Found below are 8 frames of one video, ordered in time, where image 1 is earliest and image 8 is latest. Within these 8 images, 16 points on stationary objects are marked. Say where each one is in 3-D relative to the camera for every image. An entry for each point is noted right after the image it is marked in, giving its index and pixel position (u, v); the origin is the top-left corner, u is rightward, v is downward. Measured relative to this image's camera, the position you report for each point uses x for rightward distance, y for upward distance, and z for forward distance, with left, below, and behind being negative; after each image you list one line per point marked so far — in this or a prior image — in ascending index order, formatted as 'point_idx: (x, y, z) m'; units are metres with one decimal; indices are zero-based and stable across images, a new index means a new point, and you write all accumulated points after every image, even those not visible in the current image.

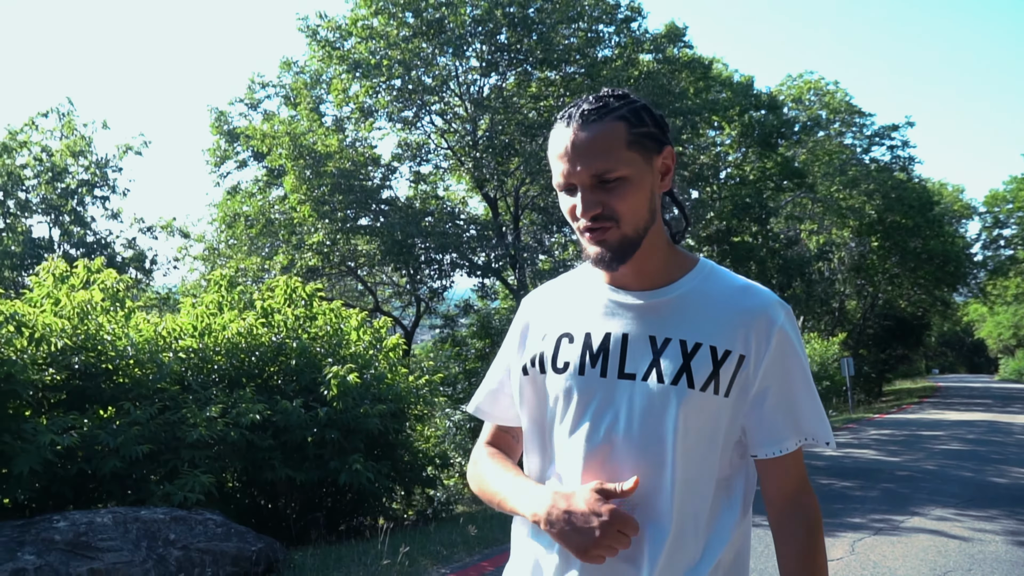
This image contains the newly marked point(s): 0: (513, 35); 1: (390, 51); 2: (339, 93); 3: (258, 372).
0: (+0.1, +4.3, +15.8) m
1: (-1.9, +3.9, +15.8) m
2: (-2.8, +3.3, +16.3) m
3: (-2.3, -0.8, +8.7) m
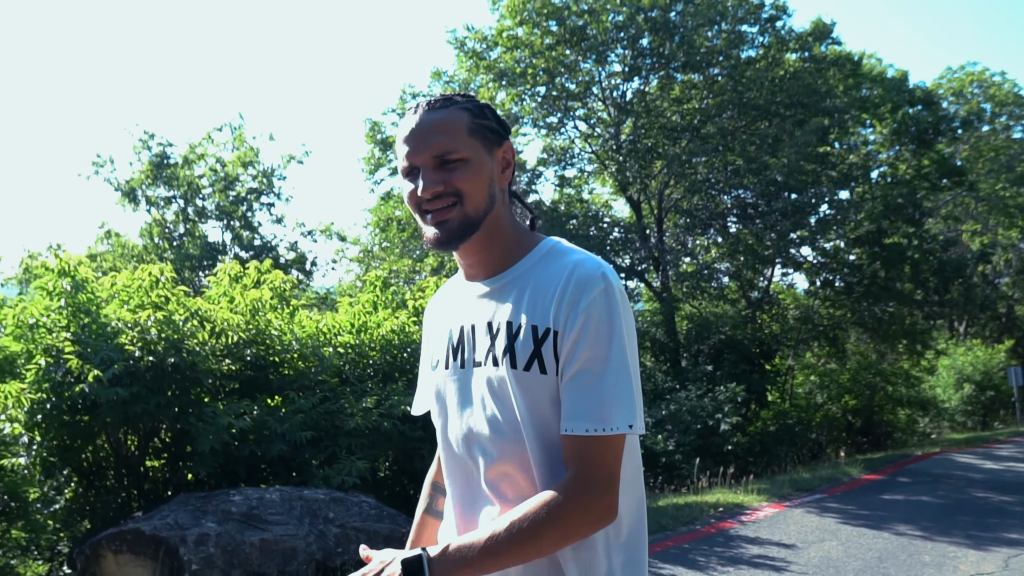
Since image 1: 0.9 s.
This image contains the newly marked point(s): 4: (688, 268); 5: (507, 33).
0: (+2.5, +4.2, +15.9) m
1: (+0.5, +3.9, +16.3) m
2: (-0.3, +3.3, +16.9) m
3: (-1.0, -0.8, +9.2) m
4: (+3.1, +0.3, +16.6) m
5: (+0.1, +4.5, +16.7) m
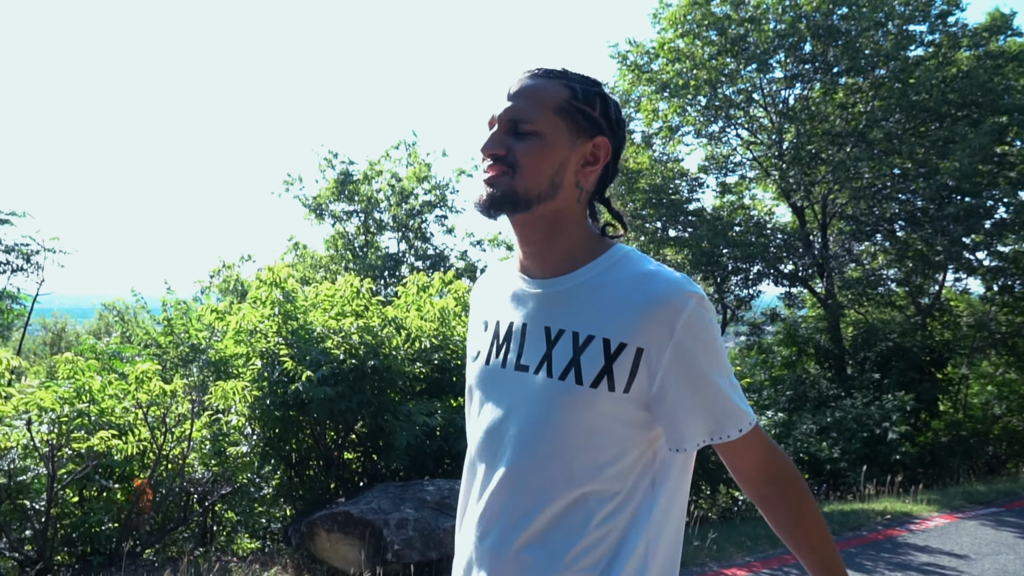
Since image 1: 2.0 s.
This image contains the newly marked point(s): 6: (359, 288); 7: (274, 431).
0: (+5.2, +4.1, +15.8) m
1: (+3.3, +3.8, +16.5) m
2: (+2.6, +3.2, +17.2) m
3: (+0.7, -0.9, +9.8) m
4: (+6.0, +0.2, +16.4) m
5: (+3.0, +4.4, +17.0) m
6: (-1.4, 0.0, +8.7) m
7: (-2.1, -1.3, +8.3) m
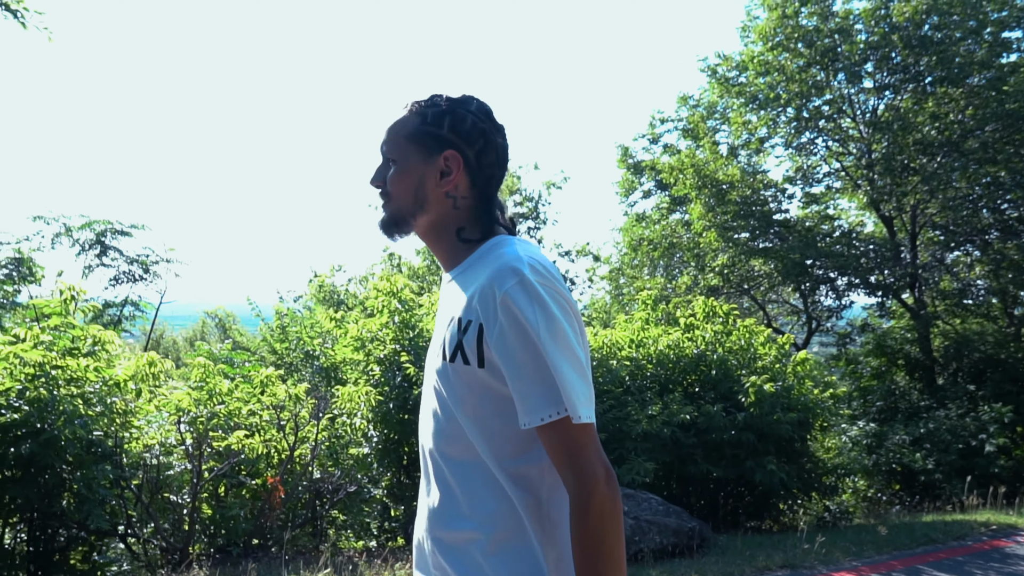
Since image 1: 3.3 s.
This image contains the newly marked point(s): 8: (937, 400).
0: (+6.7, +3.9, +15.8) m
1: (+4.9, +3.6, +16.5) m
2: (+4.2, +3.0, +17.3) m
3: (+1.8, -1.0, +10.0) m
4: (+7.5, +0.1, +16.2) m
5: (+4.6, +4.2, +17.1) m
6: (-0.4, -0.1, +9.1) m
7: (-1.1, -1.4, +8.8) m
8: (+6.8, -1.8, +15.0) m
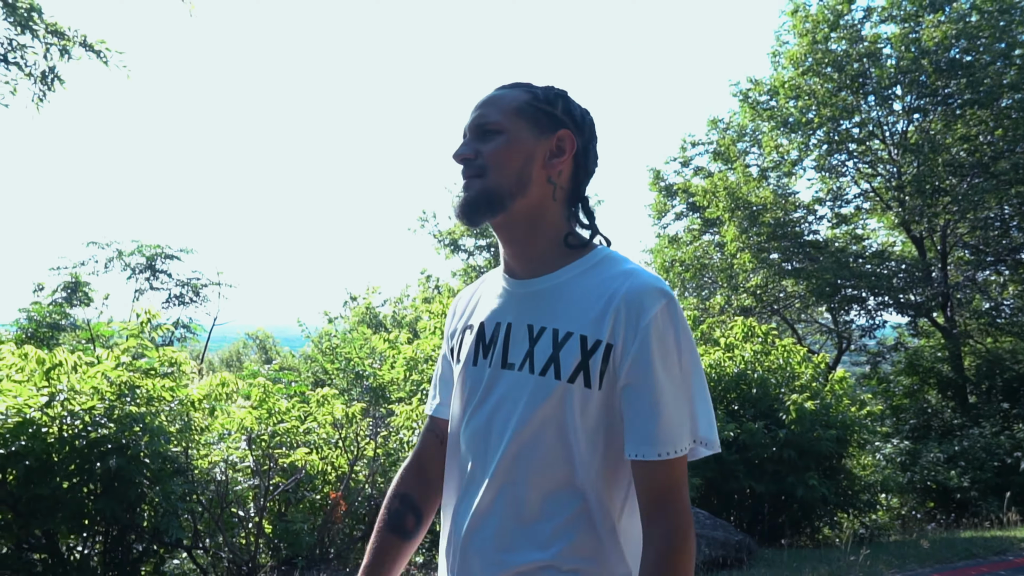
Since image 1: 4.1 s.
0: (+7.3, +3.6, +16.0) m
1: (+5.5, +3.2, +16.8) m
2: (+4.9, +2.6, +17.6) m
3: (+2.3, -1.2, +10.3) m
4: (+8.1, -0.3, +16.4) m
5: (+5.2, +3.8, +17.4) m
6: (0.0, -0.3, +9.4) m
7: (-0.7, -1.6, +9.1) m
8: (+7.4, -2.1, +15.1) m
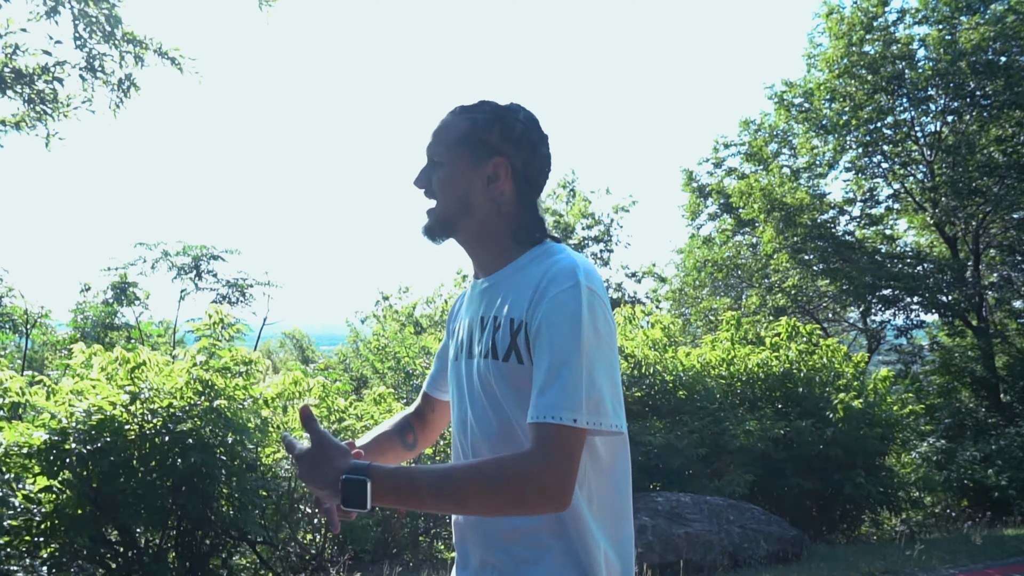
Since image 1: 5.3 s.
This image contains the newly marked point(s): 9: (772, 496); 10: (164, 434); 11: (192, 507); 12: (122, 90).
0: (+7.9, +3.6, +16.1) m
1: (+6.1, +3.2, +16.9) m
2: (+5.5, +2.6, +17.8) m
3: (+2.8, -1.2, +10.4) m
4: (+8.7, -0.3, +16.5) m
5: (+5.8, +3.8, +17.5) m
6: (+0.6, -0.3, +9.6) m
7: (-0.1, -1.6, +9.3) m
8: (+8.0, -2.1, +15.2) m
9: (+2.8, -2.2, +10.0) m
10: (-2.6, -1.1, +7.1) m
11: (-2.5, -1.7, +7.2) m
12: (-3.2, +1.6, +7.6) m
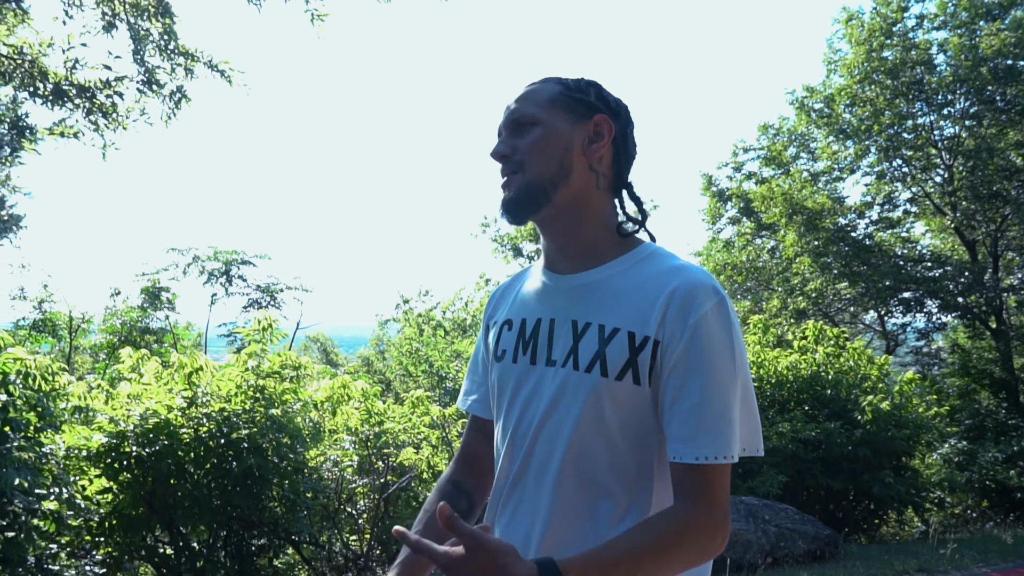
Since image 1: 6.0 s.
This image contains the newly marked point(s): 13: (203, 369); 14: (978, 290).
0: (+8.3, +3.6, +16.3) m
1: (+6.5, +3.2, +17.1) m
2: (+5.9, +2.6, +17.9) m
3: (+3.2, -1.3, +10.6) m
4: (+9.1, -0.3, +16.6) m
5: (+6.2, +3.8, +17.7) m
6: (+0.9, -0.4, +9.8) m
7: (+0.2, -1.6, +9.5) m
8: (+8.4, -2.2, +15.4) m
9: (+3.2, -2.3, +10.2) m
10: (-2.3, -1.2, +7.3) m
11: (-2.1, -1.7, +7.4) m
12: (-2.8, +1.6, +7.9) m
13: (-2.5, -0.6, +7.4) m
14: (+8.1, 0.0, +16.3) m
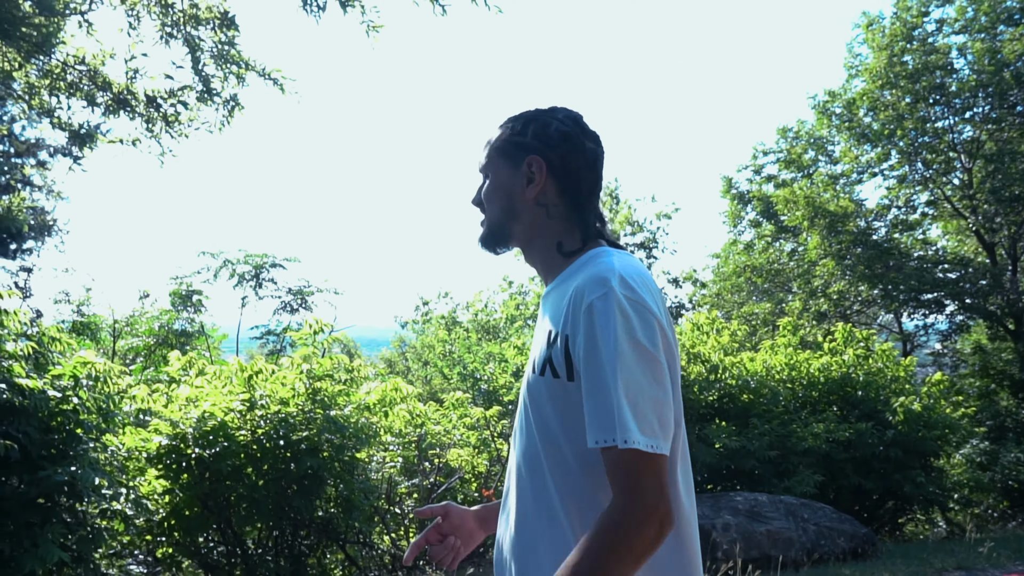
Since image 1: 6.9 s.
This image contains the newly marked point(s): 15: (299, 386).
0: (+8.7, +3.5, +16.4) m
1: (+6.9, +3.2, +17.3) m
2: (+6.3, +2.6, +18.1) m
3: (+3.6, -1.3, +10.7) m
4: (+9.6, -0.4, +16.7) m
5: (+6.7, +3.7, +17.8) m
6: (+1.3, -0.4, +9.9) m
7: (+0.6, -1.7, +9.6) m
8: (+8.8, -2.2, +15.5) m
9: (+3.6, -2.3, +10.4) m
10: (-1.9, -1.2, +7.5) m
11: (-1.7, -1.8, +7.6) m
12: (-2.5, +1.5, +8.0) m
13: (-2.1, -0.7, +7.6) m
14: (+8.5, 0.0, +16.4) m
15: (-1.7, -0.8, +7.7) m
